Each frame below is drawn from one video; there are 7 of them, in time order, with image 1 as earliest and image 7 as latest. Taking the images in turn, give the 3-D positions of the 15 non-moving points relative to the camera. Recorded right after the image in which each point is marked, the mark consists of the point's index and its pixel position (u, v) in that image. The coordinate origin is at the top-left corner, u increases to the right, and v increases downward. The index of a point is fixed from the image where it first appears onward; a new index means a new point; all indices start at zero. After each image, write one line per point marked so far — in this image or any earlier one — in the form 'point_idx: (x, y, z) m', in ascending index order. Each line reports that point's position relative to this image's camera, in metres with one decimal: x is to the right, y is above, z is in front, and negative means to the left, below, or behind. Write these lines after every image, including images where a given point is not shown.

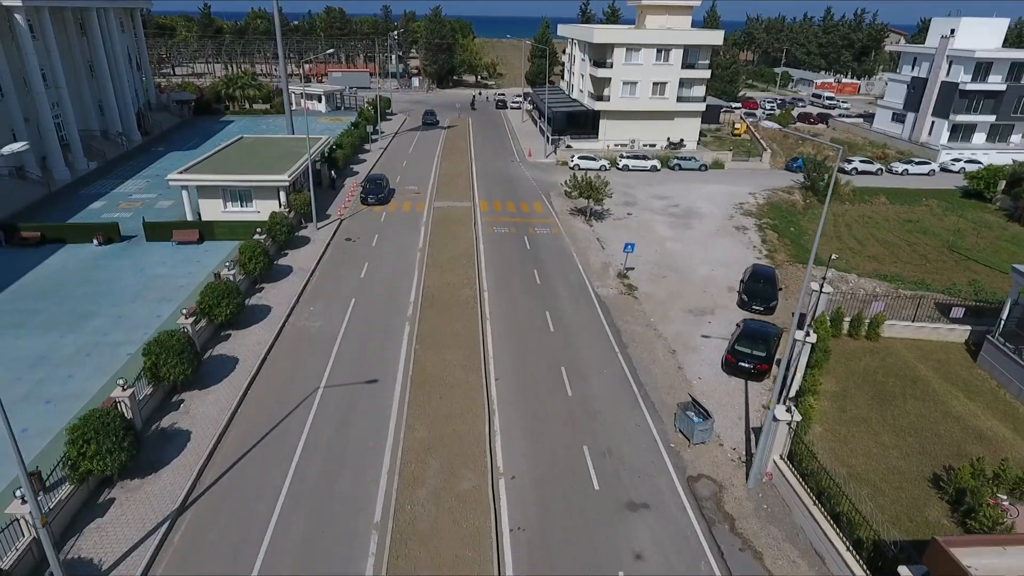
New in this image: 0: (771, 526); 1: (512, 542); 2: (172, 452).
0: (+7.0, -6.3, +15.7) m
1: (0.0, -6.4, +15.1) m
2: (-10.2, -4.9, +17.7) m
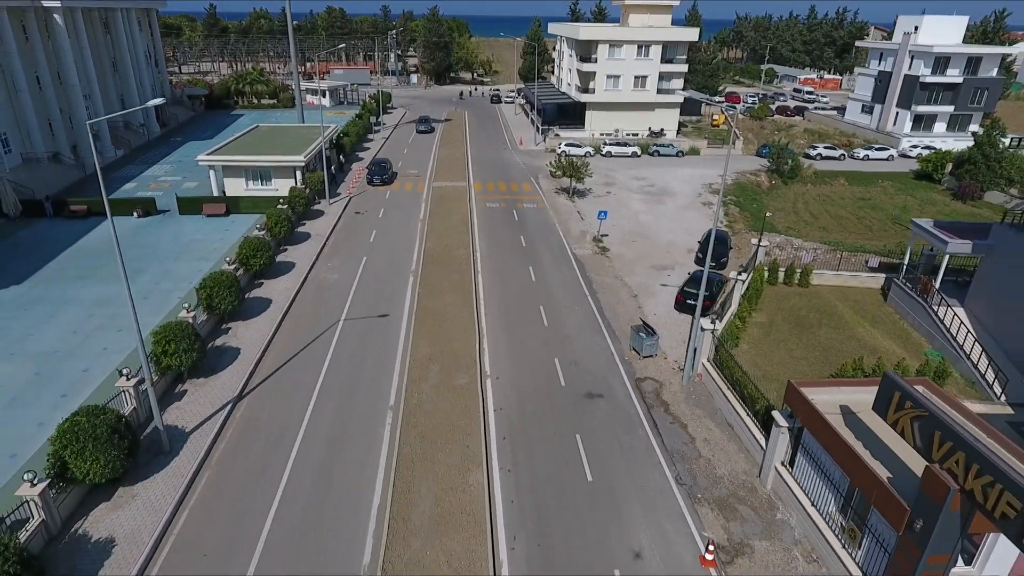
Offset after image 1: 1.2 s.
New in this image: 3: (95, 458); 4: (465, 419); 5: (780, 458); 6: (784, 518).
0: (+6.5, -4.1, +20.4) m
1: (-0.6, -4.2, +19.7) m
2: (-10.8, -2.8, +22.3) m
3: (-10.7, -4.4, +15.2) m
4: (-1.6, -4.3, +19.4) m
5: (+7.7, -4.8, +16.6) m
6: (+7.4, -6.2, +15.8) m
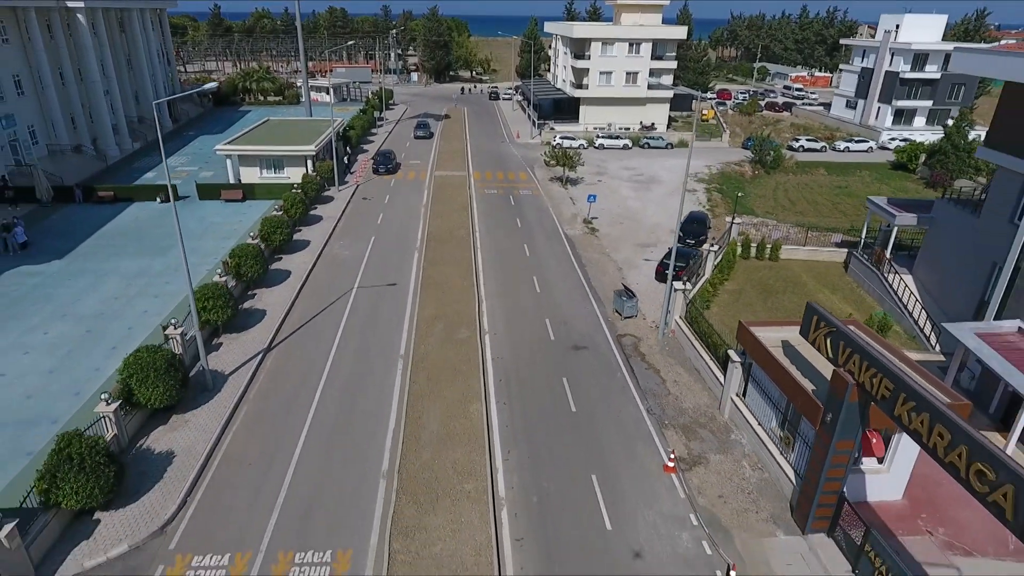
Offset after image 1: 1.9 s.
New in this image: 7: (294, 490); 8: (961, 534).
0: (+6.3, -2.7, +23.3) m
1: (-0.7, -2.8, +22.6) m
2: (-11.0, -1.4, +25.2) m
3: (-10.9, -3.0, +18.0) m
4: (-1.7, -2.9, +22.2) m
5: (+7.5, -3.4, +19.5) m
6: (+7.2, -4.7, +18.7) m
7: (-6.1, -5.7, +16.5) m
8: (+11.7, -6.4, +15.2) m
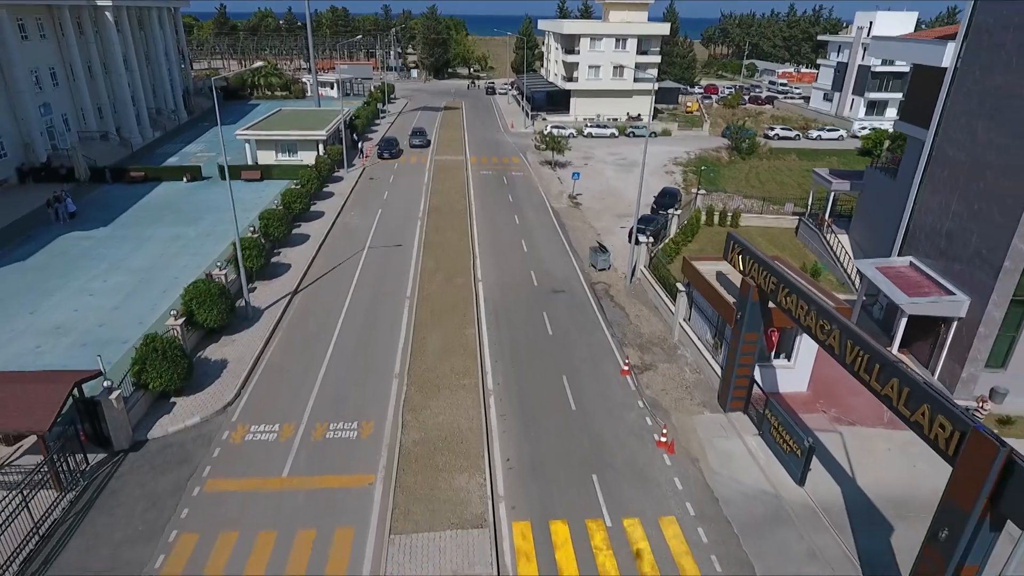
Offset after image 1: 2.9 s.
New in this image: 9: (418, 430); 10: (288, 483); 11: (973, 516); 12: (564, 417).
0: (+5.8, -0.4, +27.6) m
1: (-1.2, -0.6, +26.9) m
2: (-11.5, +0.8, +29.4) m
3: (-11.4, -0.8, +22.3) m
4: (-2.2, -0.7, +26.5) m
5: (+7.0, -1.1, +23.8) m
6: (+6.7, -2.5, +23.0) m
7: (-6.6, -3.5, +20.8) m
8: (+11.2, -4.1, +19.5) m
9: (-3.0, -4.5, +18.5) m
10: (-6.3, -5.4, +16.7) m
11: (+8.1, -4.0, +10.2) m
12: (+1.7, -4.2, +19.5) m
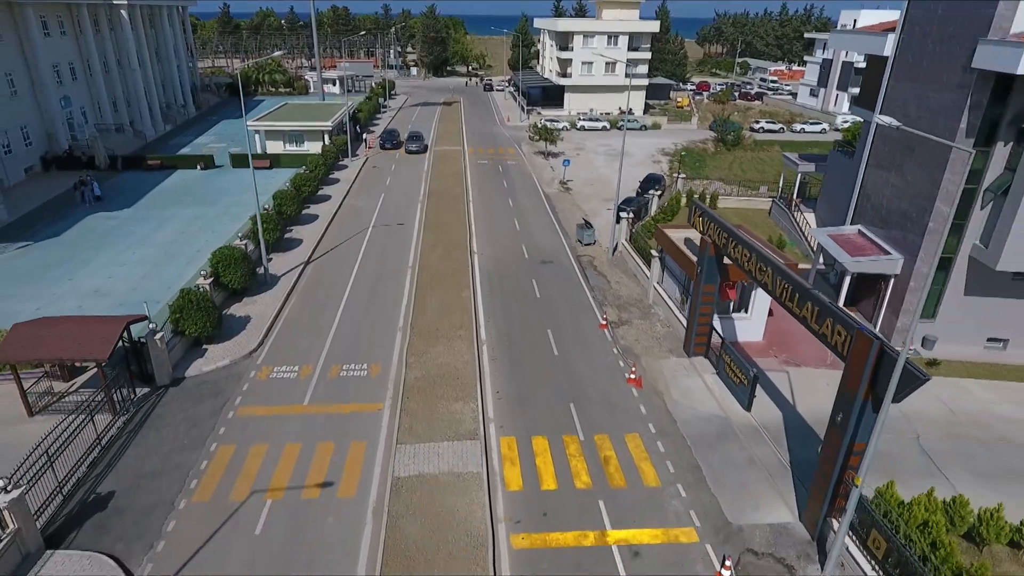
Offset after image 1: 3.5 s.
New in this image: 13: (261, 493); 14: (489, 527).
0: (+5.4, +1.1, +30.4) m
1: (-1.6, +0.9, +29.7) m
2: (-11.9, +2.3, +32.2) m
3: (-11.8, +0.7, +25.1) m
4: (-2.6, +0.8, +29.3) m
5: (+6.6, +0.4, +26.6) m
6: (+6.3, -1.0, +25.8) m
7: (-7.0, -2.0, +23.6) m
8: (+10.8, -2.6, +22.3) m
9: (-3.4, -3.0, +21.2) m
10: (-6.7, -3.9, +19.4) m
11: (+7.7, -2.5, +13.0) m
12: (+1.3, -2.7, +22.2) m
13: (-6.9, -5.5, +16.1) m
14: (-0.6, -6.0, +14.9) m
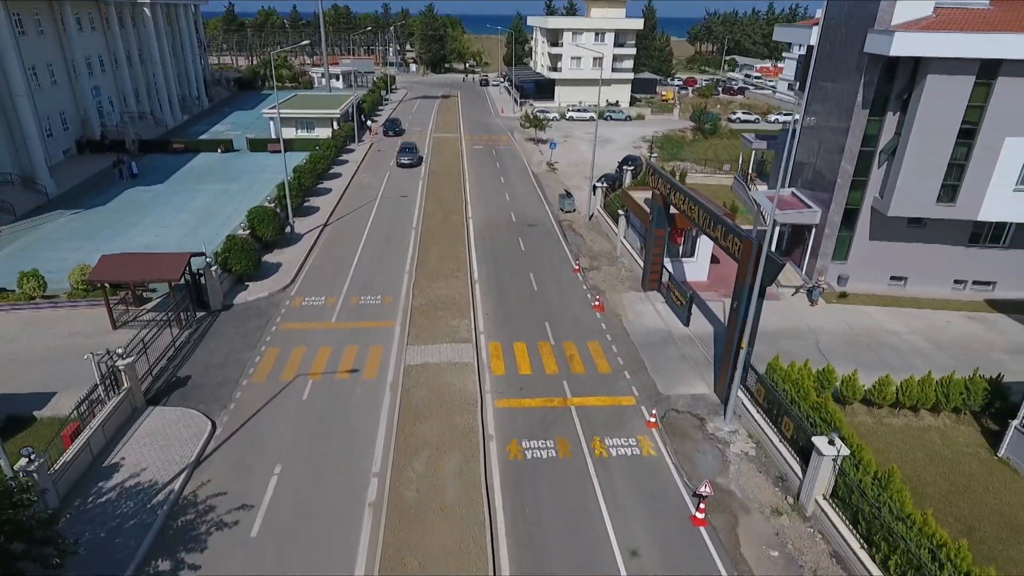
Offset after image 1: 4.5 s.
0: (+4.8, +3.5, +35.2) m
1: (-2.2, +3.4, +34.5) m
2: (-12.5, +4.8, +37.0) m
3: (-12.4, +3.2, +29.9) m
4: (-3.2, +3.3, +34.2) m
5: (+6.0, +2.8, +31.4) m
6: (+5.7, +1.5, +30.7) m
7: (-7.6, +0.5, +28.4) m
8: (+10.2, -0.2, +27.2) m
9: (-3.9, -0.5, +26.1) m
10: (-7.3, -1.5, +24.3) m
11: (+7.2, 0.0, +17.9) m
12: (+0.7, -0.3, +27.1) m
13: (-7.4, -3.1, +20.9) m
14: (-1.1, -3.5, +19.7) m
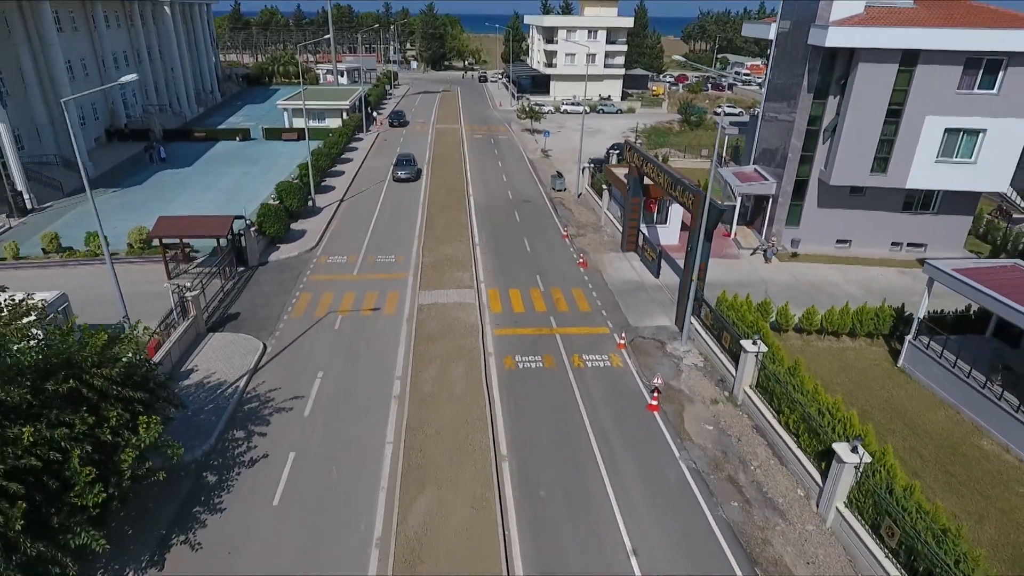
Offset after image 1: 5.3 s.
0: (+4.5, +5.6, +39.4) m
1: (-2.5, +5.4, +38.7) m
2: (-12.8, +6.8, +41.1) m
3: (-12.6, +5.2, +34.0) m
4: (-3.5, +5.3, +38.3) m
5: (+5.8, +4.9, +35.6) m
6: (+5.5, +3.6, +34.9) m
7: (-7.8, +2.6, +32.6) m
8: (+10.0, +1.9, +31.4) m
9: (-4.1, +1.5, +30.2) m
10: (-7.5, +0.6, +28.4) m
11: (+7.0, +2.1, +22.1) m
12: (+0.5, +1.8, +31.3) m
13: (-7.6, -1.0, +25.1) m
14: (-1.3, -1.5, +23.9) m
